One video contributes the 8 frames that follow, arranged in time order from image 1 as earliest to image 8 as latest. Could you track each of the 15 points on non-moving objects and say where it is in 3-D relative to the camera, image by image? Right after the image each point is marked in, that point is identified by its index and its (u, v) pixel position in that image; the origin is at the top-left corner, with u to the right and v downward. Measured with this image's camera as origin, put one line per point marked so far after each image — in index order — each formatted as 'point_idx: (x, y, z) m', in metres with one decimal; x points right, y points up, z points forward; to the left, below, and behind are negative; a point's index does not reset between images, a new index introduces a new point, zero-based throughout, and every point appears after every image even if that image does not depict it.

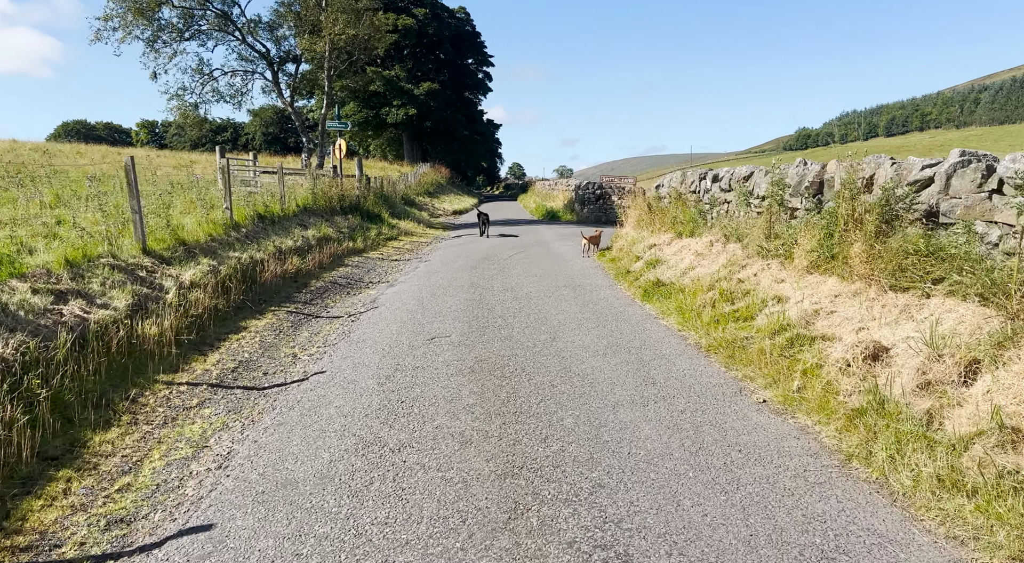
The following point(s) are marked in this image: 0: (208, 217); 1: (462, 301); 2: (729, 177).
0: (-5.4, +1.1, +13.1) m
1: (-0.7, -0.3, +11.0) m
2: (+3.8, +1.8, +12.8) m
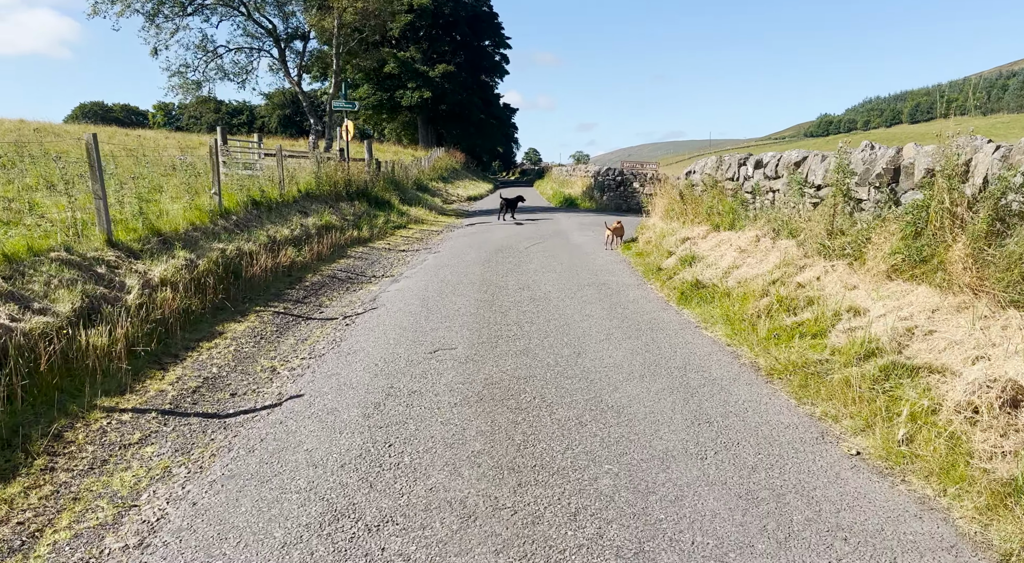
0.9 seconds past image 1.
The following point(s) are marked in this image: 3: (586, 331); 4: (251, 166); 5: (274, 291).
0: (-5.2, +1.3, +11.8) m
1: (-0.5, -0.3, +9.7) m
2: (+4.1, +1.8, +11.4) m
3: (+0.8, -0.5, +7.9) m
4: (-6.6, +2.9, +18.4) m
5: (-3.4, -0.1, +10.4) m
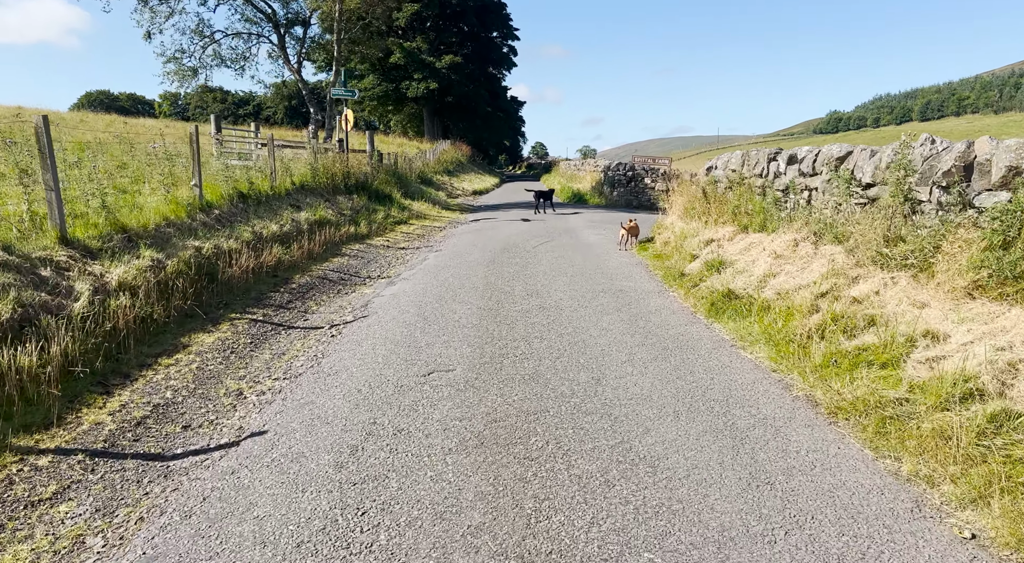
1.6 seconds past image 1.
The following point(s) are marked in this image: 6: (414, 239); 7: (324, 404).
0: (-5.0, +1.3, +10.8) m
1: (-0.4, -0.3, +8.6) m
2: (+4.2, +1.7, +10.3) m
3: (+0.9, -0.6, +6.8) m
4: (-6.4, +3.0, +17.4) m
5: (-3.3, -0.2, +9.3) m
6: (-2.3, +1.0, +17.1) m
7: (-1.4, -0.9, +5.5) m
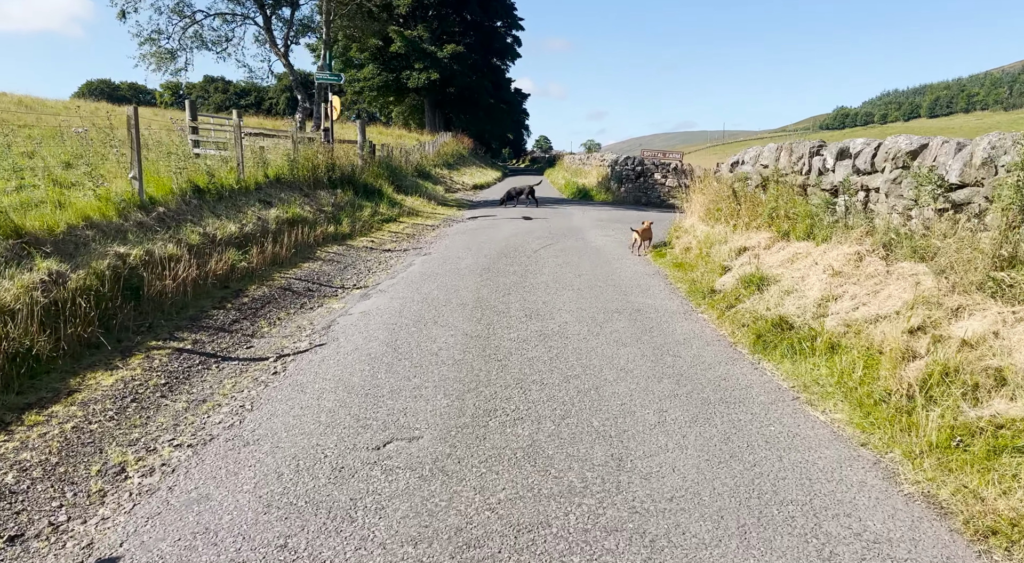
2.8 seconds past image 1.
0: (-5.1, +1.1, +9.1) m
1: (-0.5, -0.5, +6.9) m
2: (+4.2, +1.5, +8.5) m
3: (+0.8, -0.9, +5.1) m
4: (-6.4, +2.9, +15.7) m
5: (-3.3, -0.3, +7.6) m
6: (-2.3, +0.9, +15.3) m
7: (-1.5, -1.1, +3.8) m
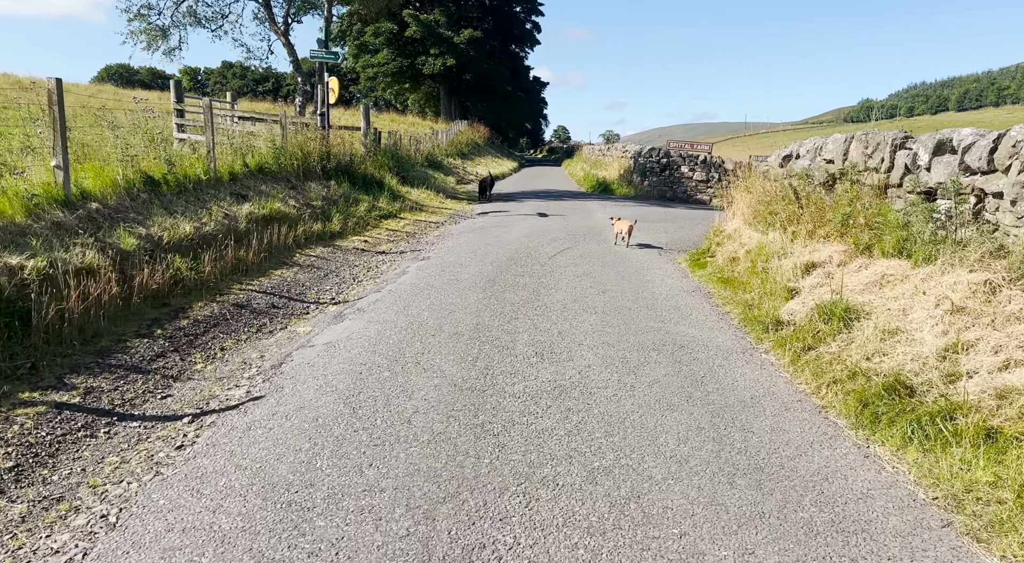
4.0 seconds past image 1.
0: (-5.0, +1.0, +7.3) m
1: (-0.5, -0.8, +5.0) m
2: (+4.3, +1.2, +6.5) m
3: (+0.8, -1.1, +3.2) m
4: (-6.1, +2.9, +13.9) m
5: (-3.3, -0.5, +5.9) m
6: (-2.1, +0.8, +13.5) m
7: (-1.5, -1.4, +2.0) m
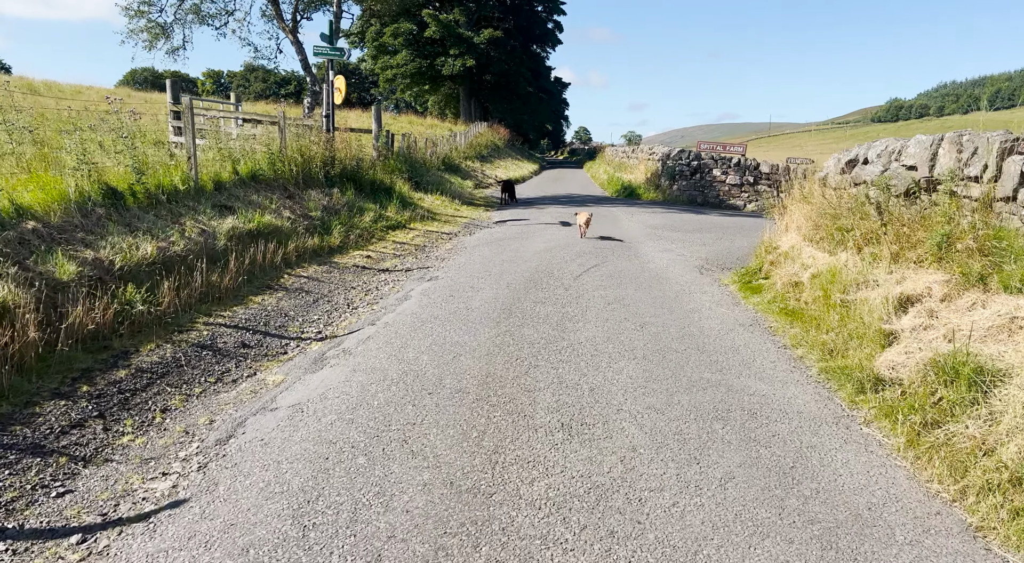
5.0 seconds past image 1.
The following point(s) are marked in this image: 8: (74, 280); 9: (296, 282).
0: (-4.8, +0.7, +6.0) m
1: (-0.4, -1.1, +3.6) m
2: (+4.4, +0.9, +5.0) m
3: (+0.8, -1.4, +1.7) m
4: (-5.8, +2.6, +12.6) m
5: (-3.2, -0.8, +4.5) m
6: (-1.7, +0.5, +12.1) m
7: (-1.5, -1.7, +0.5) m
8: (-3.7, 0.0, +6.1) m
9: (-2.6, 0.0, +9.0) m
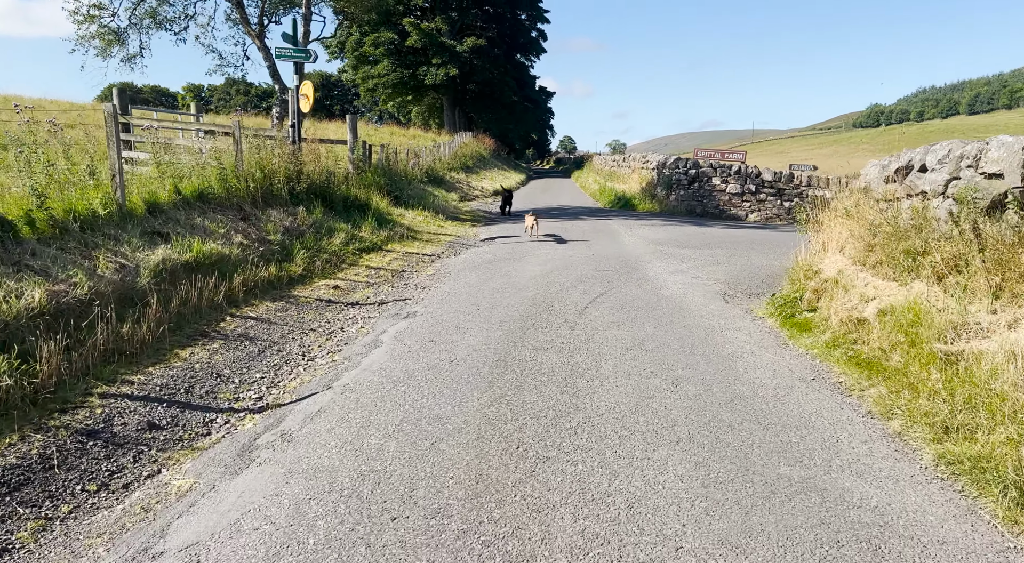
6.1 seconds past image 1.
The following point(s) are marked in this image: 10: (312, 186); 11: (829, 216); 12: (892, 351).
0: (-4.8, +0.2, +4.3) m
1: (-0.3, -1.4, +2.0) m
2: (+4.4, +0.6, +3.4) m
3: (+0.9, -1.7, +0.1) m
4: (-5.9, +2.0, +10.9) m
5: (-3.1, -1.2, +2.8) m
6: (-1.9, 0.0, +10.5) m
7: (-1.4, -2.0, -1.1) m
8: (-3.7, -0.4, +4.4) m
9: (-2.7, -0.5, +7.3) m
10: (-3.7, +1.7, +13.4) m
11: (+4.1, +0.9, +9.5) m
12: (+2.9, -0.5, +5.7) m
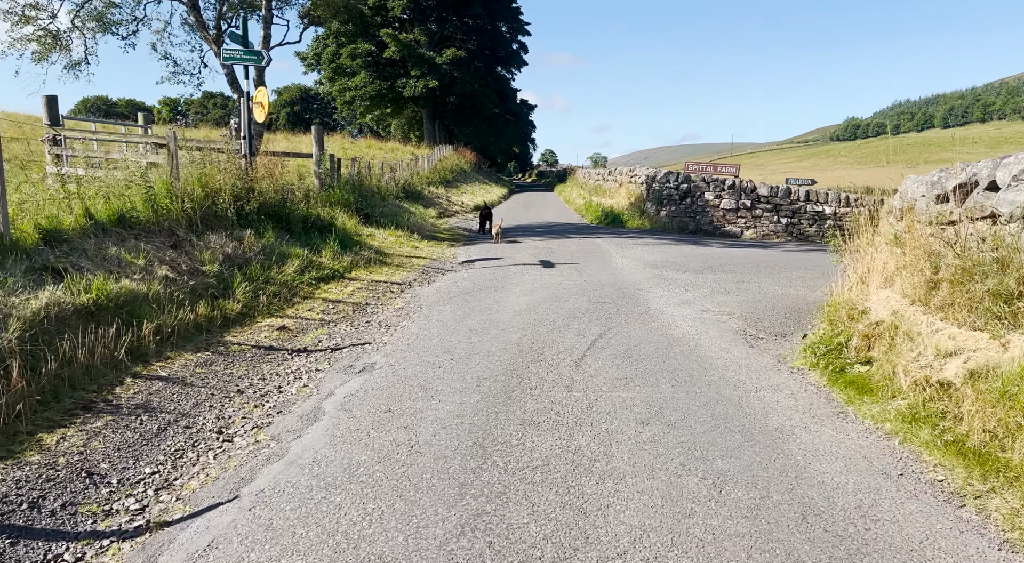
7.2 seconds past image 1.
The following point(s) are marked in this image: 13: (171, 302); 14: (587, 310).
0: (-4.9, -0.1, +2.6) m
1: (-0.3, -1.7, +0.4) m
2: (+4.3, +0.3, +2.0) m
3: (+0.9, -2.0, -1.5) m
4: (-6.2, +1.5, +9.3) m
5: (-3.2, -1.5, +1.1) m
6: (-2.1, -0.5, +8.9) m
7: (-1.4, -2.3, -2.8) m
8: (-3.8, -0.8, +2.8) m
9: (-2.9, -0.9, +5.7) m
10: (-4.0, +1.2, +11.7) m
11: (+3.9, +0.4, +8.0) m
12: (+2.8, -0.9, +4.2) m
13: (-3.5, -0.2, +7.4) m
14: (+0.9, -0.3, +9.0) m
